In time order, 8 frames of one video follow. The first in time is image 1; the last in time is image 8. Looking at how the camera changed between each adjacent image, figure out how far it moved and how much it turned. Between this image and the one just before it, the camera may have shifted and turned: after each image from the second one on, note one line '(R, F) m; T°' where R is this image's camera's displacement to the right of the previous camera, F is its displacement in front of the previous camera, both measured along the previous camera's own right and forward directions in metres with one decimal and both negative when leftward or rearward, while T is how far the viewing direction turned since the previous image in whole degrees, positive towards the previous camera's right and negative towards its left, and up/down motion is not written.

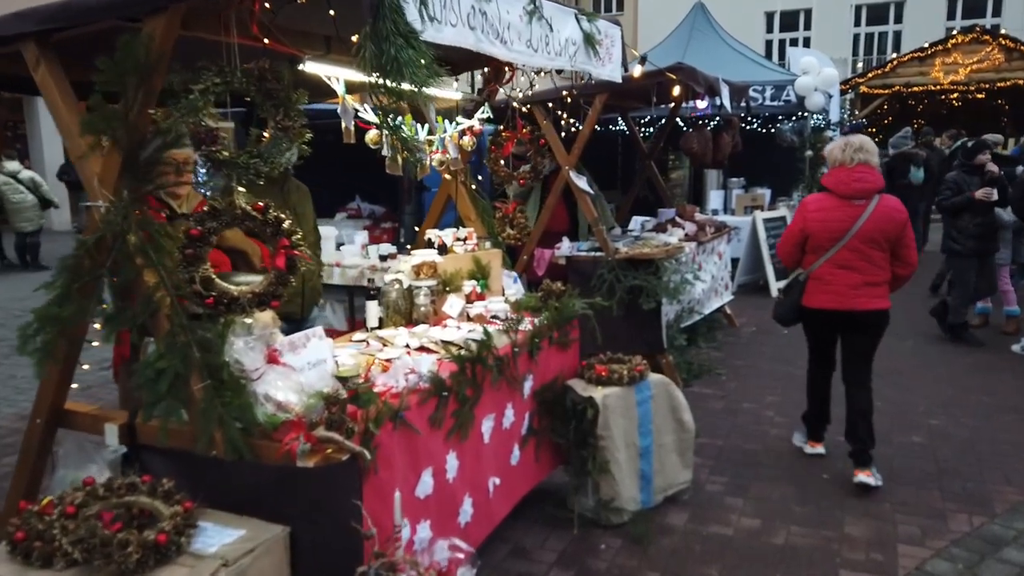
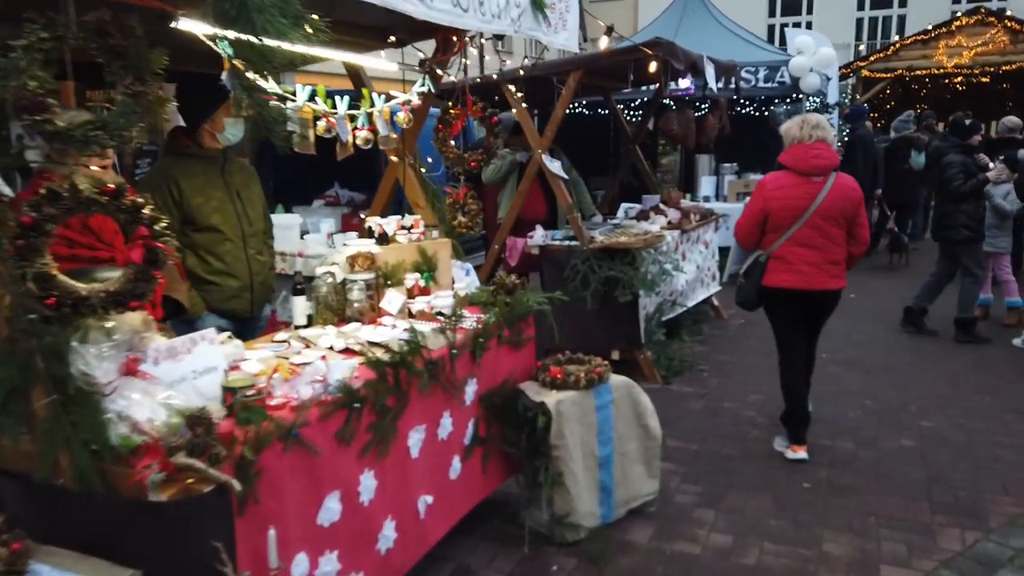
(+0.3, +0.4) m; 0°
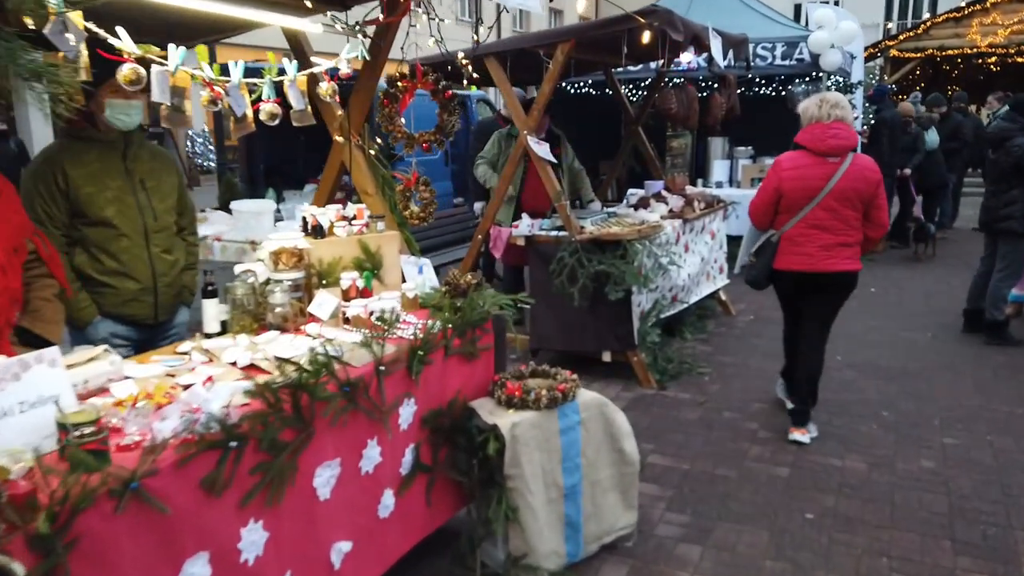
(+0.3, +0.5) m; -2°
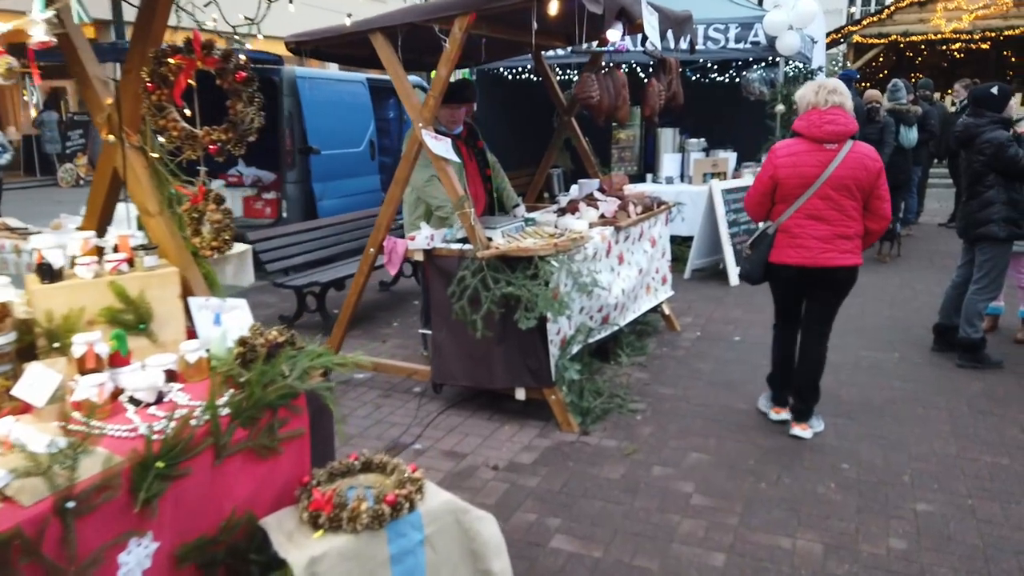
(+0.4, +0.9) m; +2°
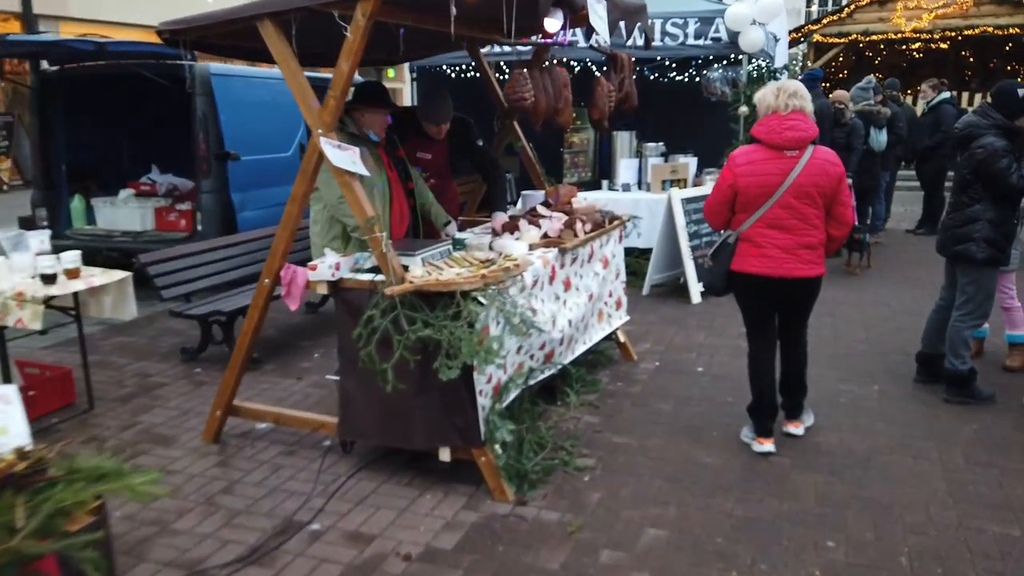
(+0.2, +0.7) m; +3°
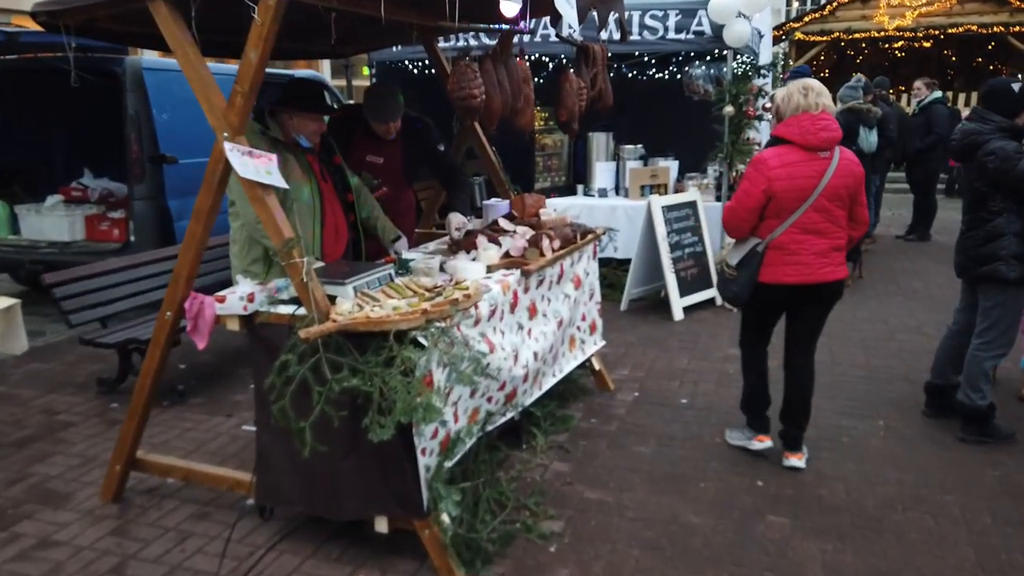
(+0.1, +0.6) m; +1°
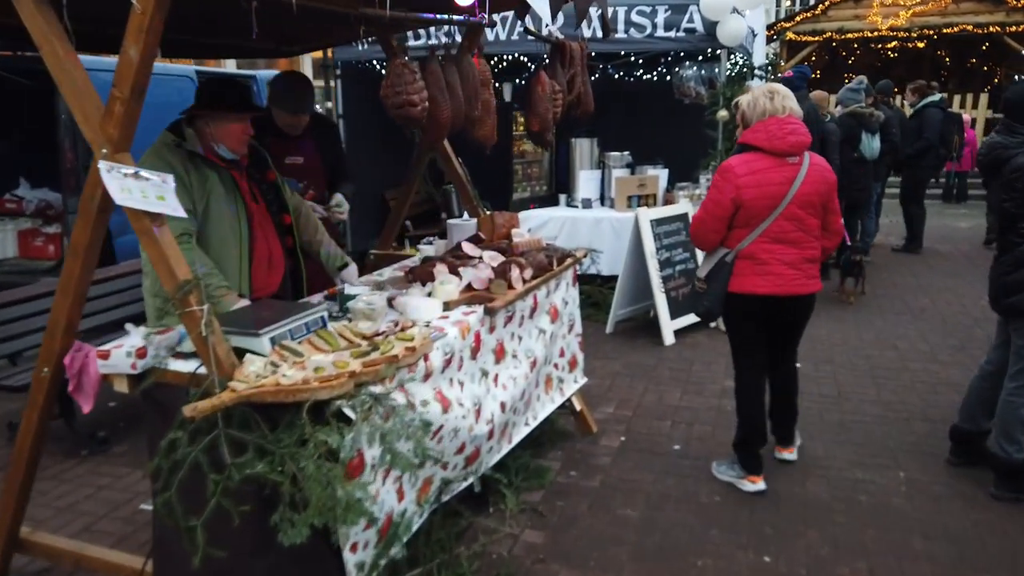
(+0.1, +0.6) m; +1°
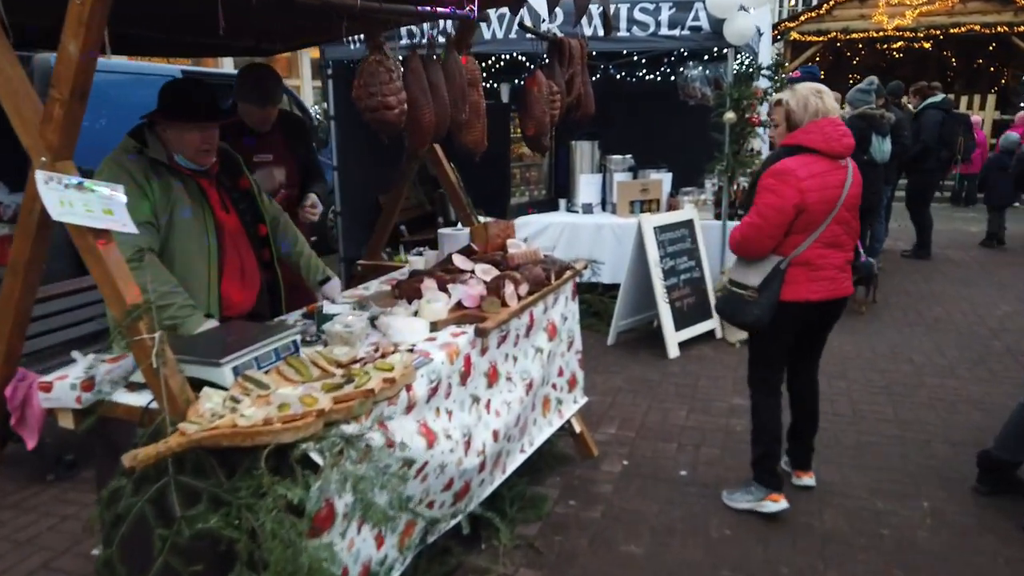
(0.0, +0.3) m; 0°
